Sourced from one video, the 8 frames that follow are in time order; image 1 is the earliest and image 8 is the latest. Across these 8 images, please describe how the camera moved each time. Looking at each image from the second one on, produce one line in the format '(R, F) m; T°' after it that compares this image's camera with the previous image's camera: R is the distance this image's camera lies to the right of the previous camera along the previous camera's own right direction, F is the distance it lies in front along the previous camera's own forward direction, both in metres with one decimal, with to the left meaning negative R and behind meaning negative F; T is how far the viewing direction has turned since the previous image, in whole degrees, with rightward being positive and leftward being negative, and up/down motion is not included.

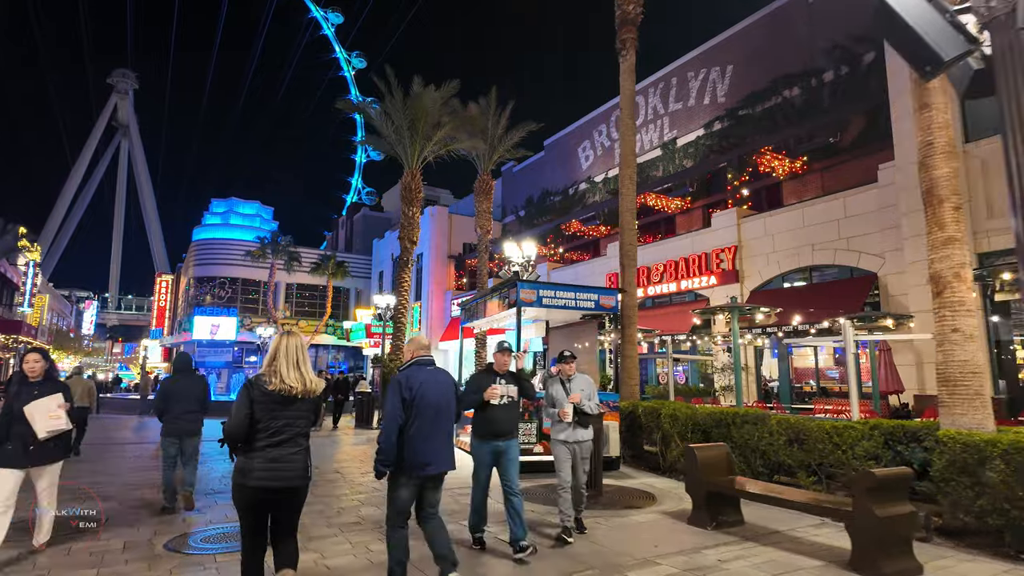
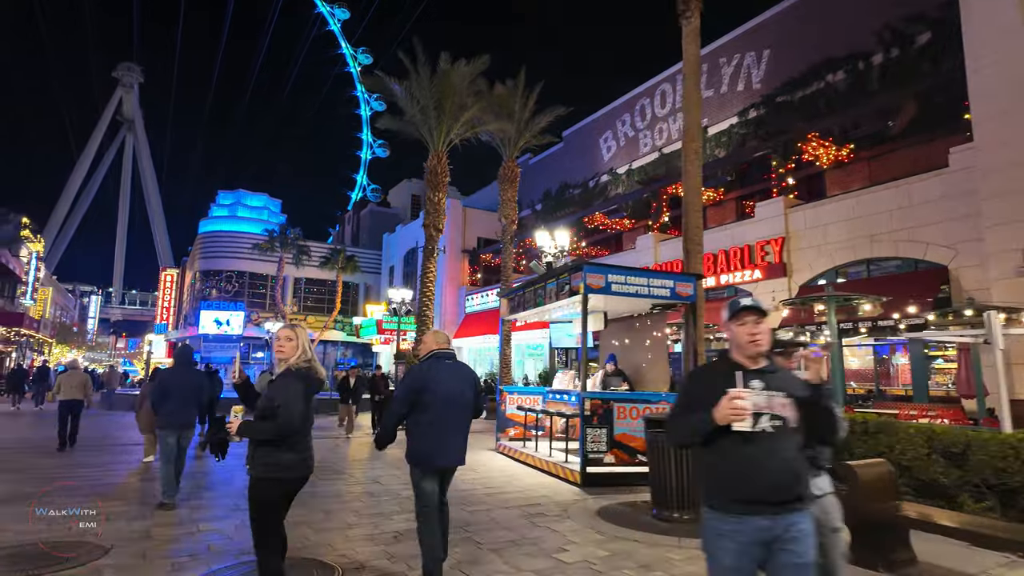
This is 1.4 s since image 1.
(-0.9, +1.3) m; 0°
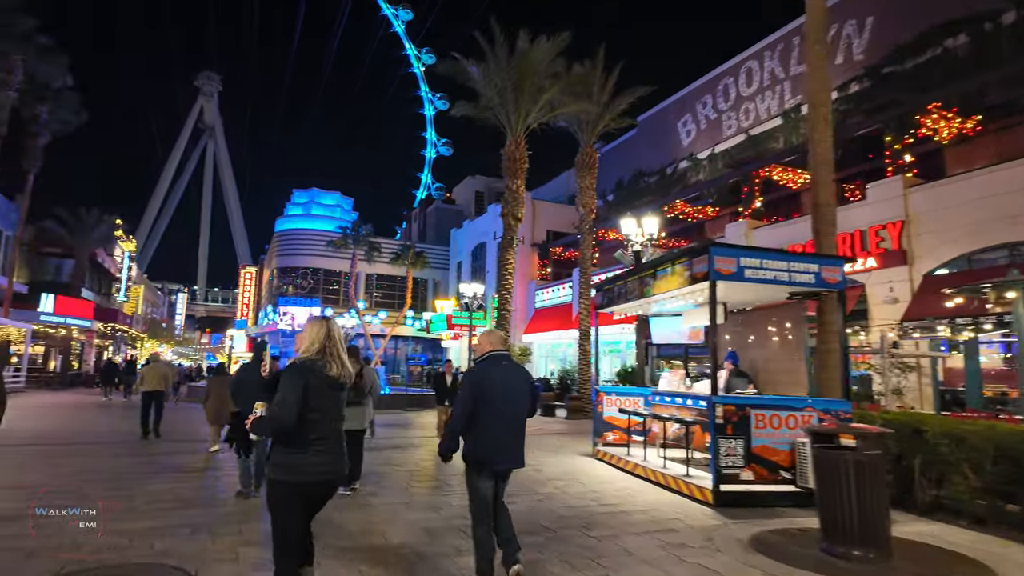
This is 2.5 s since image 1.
(-0.6, +1.0) m; -6°
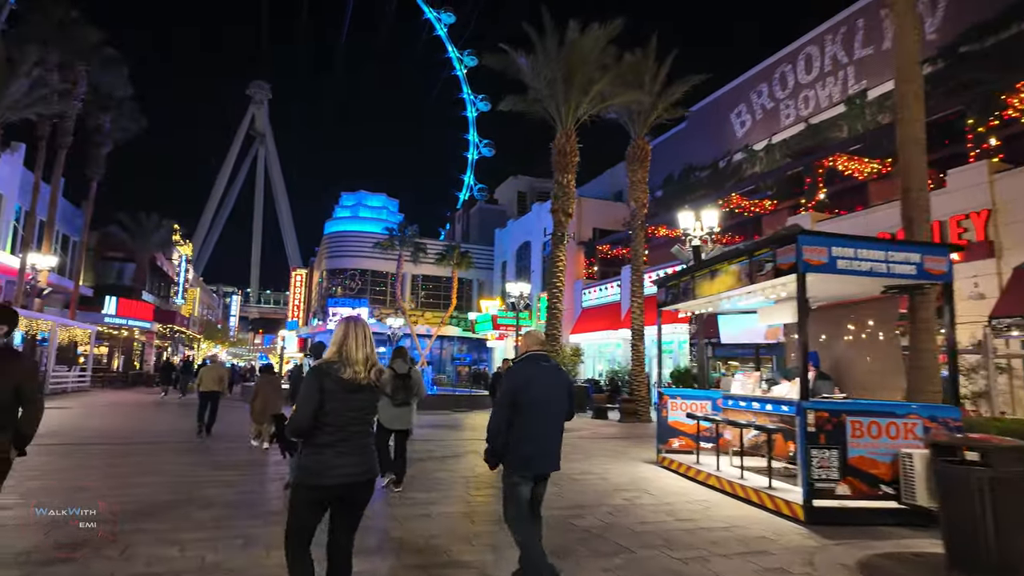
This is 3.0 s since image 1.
(-0.2, +0.5) m; -4°
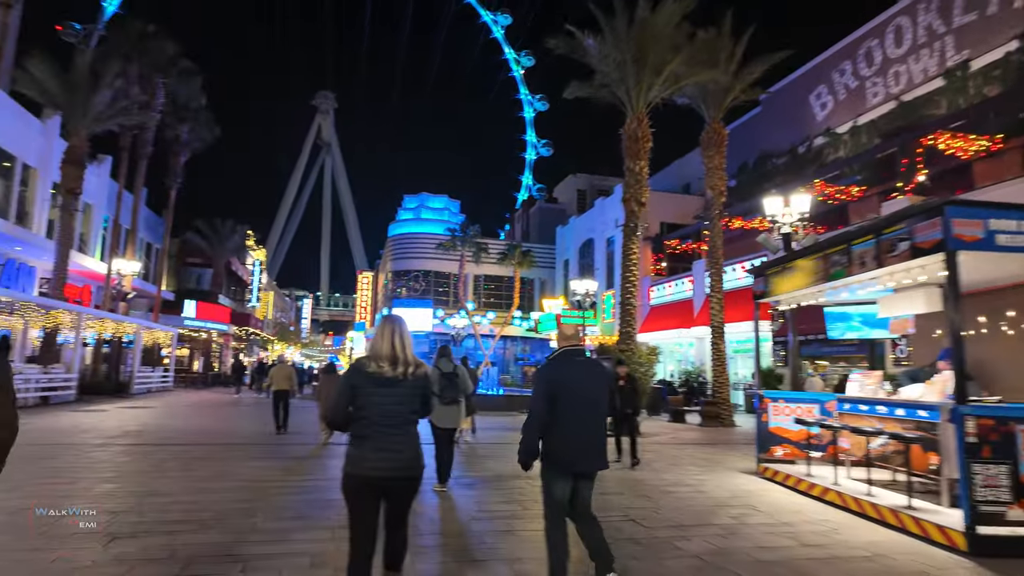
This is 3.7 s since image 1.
(-0.3, +0.7) m; -6°
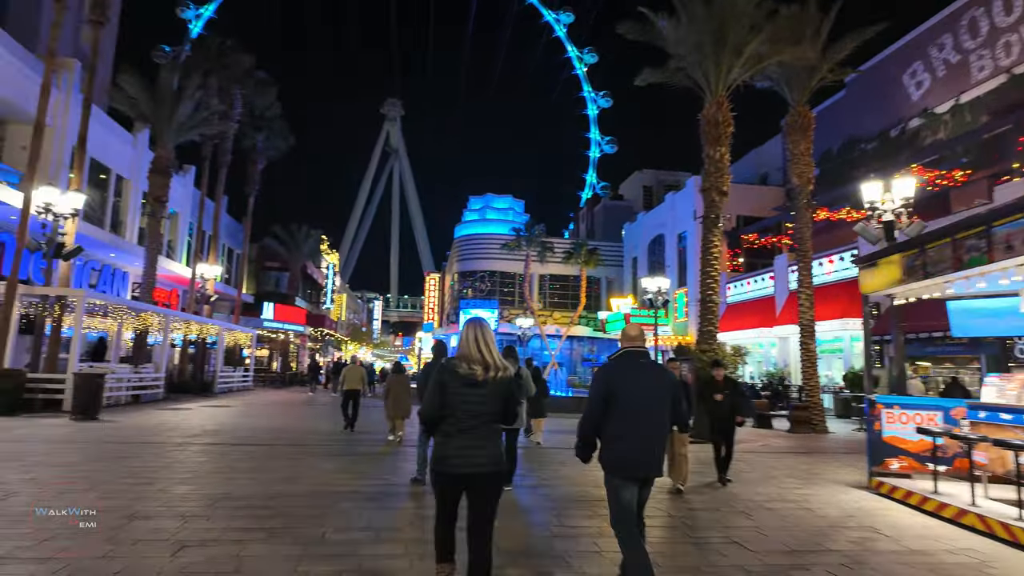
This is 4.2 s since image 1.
(-0.2, +0.5) m; -6°
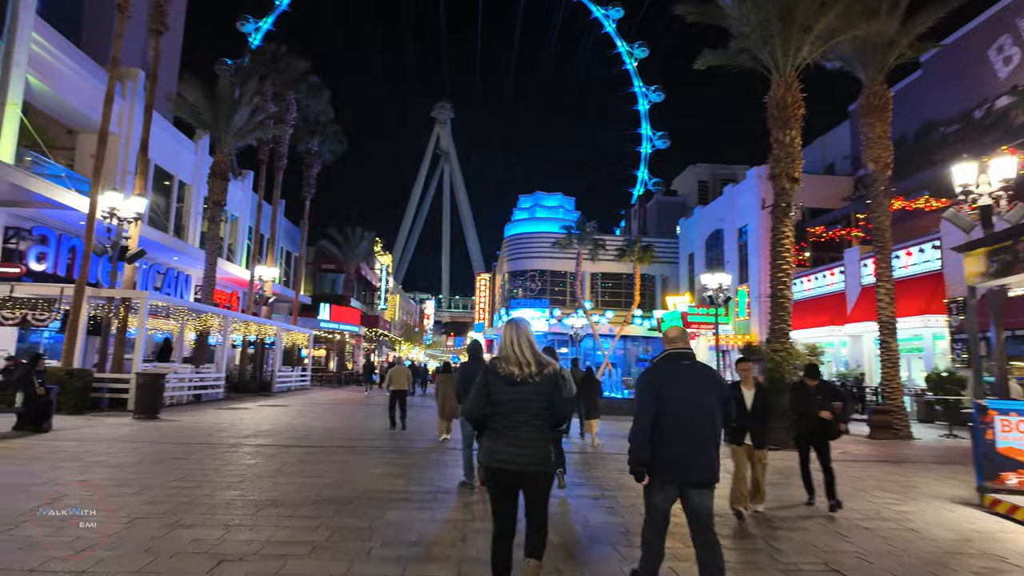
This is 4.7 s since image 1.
(-0.1, +0.5) m; -5°
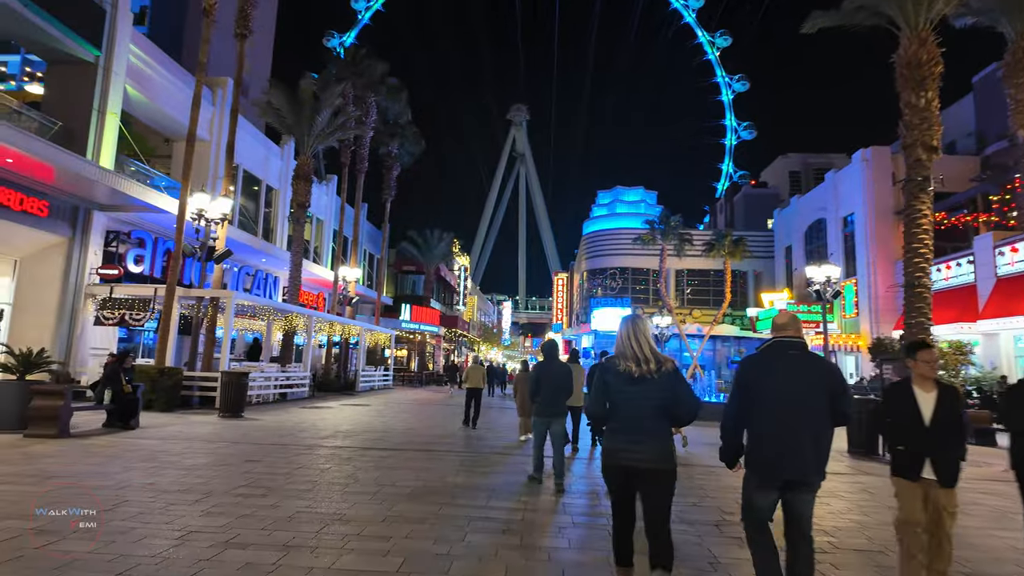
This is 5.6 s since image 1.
(-0.2, +1.0) m; -7°
